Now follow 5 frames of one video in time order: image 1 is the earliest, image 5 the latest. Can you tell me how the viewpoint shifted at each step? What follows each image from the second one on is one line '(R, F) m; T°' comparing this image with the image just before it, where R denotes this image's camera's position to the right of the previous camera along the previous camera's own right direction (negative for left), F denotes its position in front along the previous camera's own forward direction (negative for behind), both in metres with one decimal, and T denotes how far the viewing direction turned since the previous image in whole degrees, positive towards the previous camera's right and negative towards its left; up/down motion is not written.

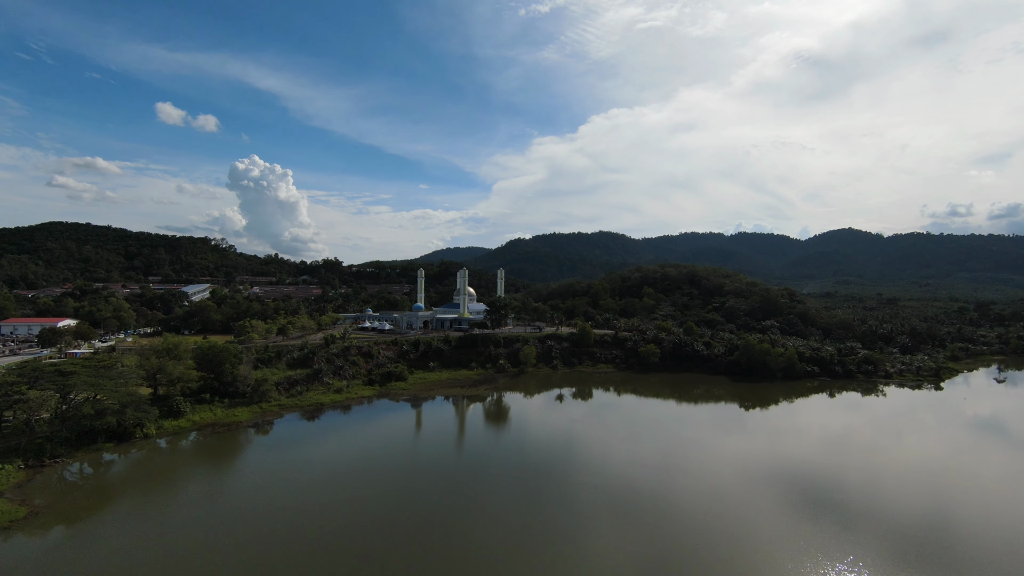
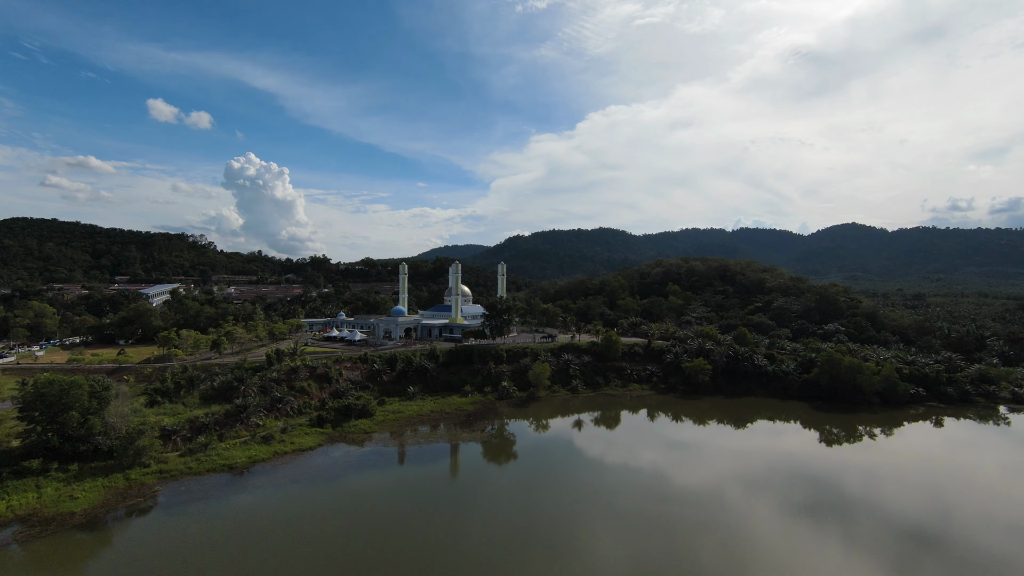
(-0.6, +14.1) m; 0°
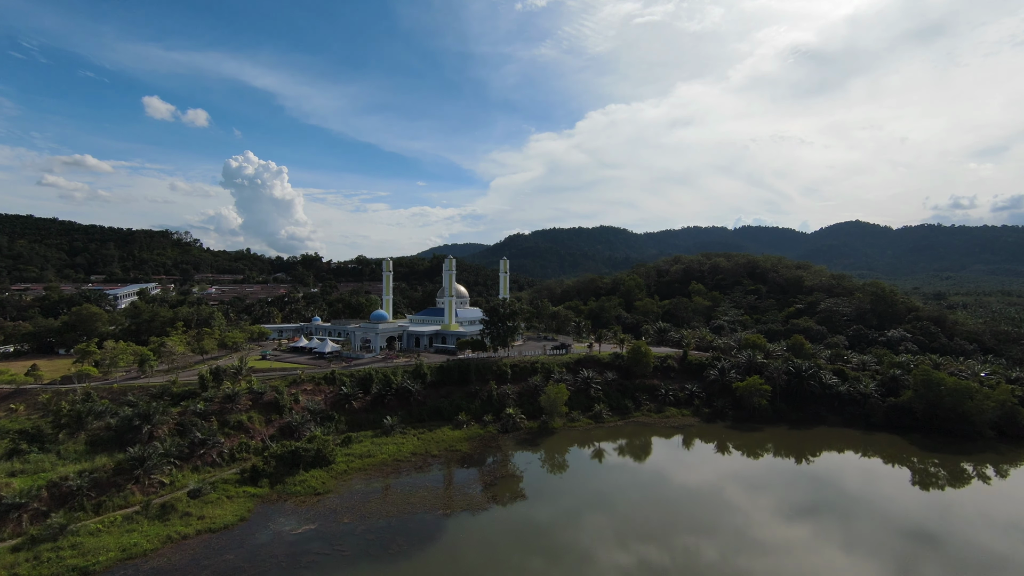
(-0.5, +9.6) m; 0°
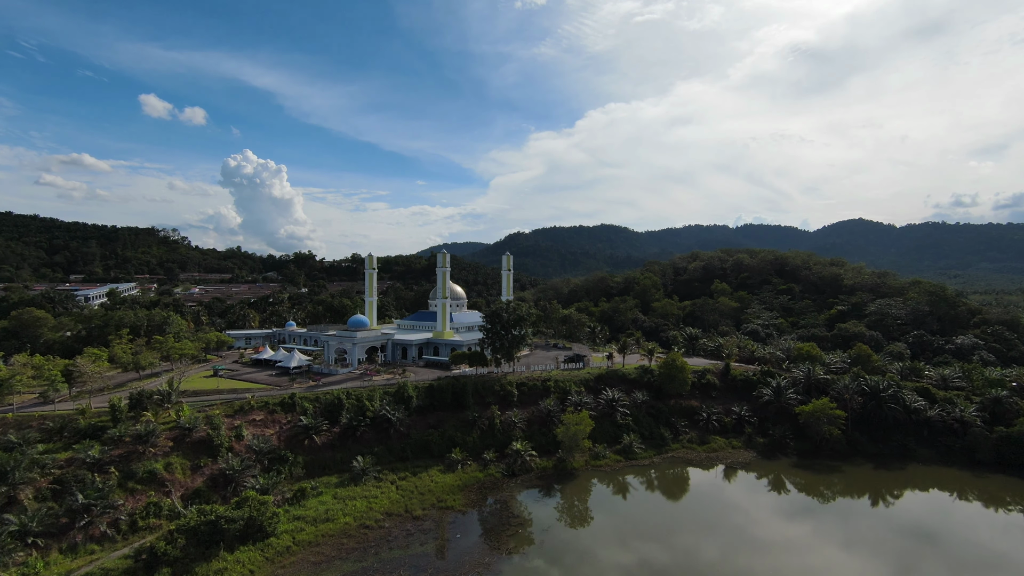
(-0.4, +7.5) m; 0°
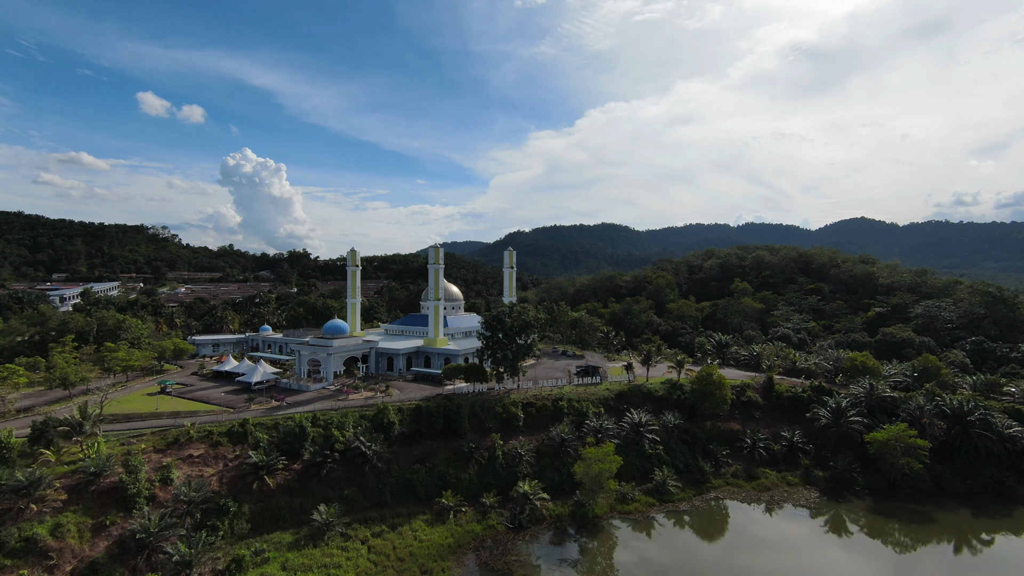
(-0.3, +5.5) m; 0°
